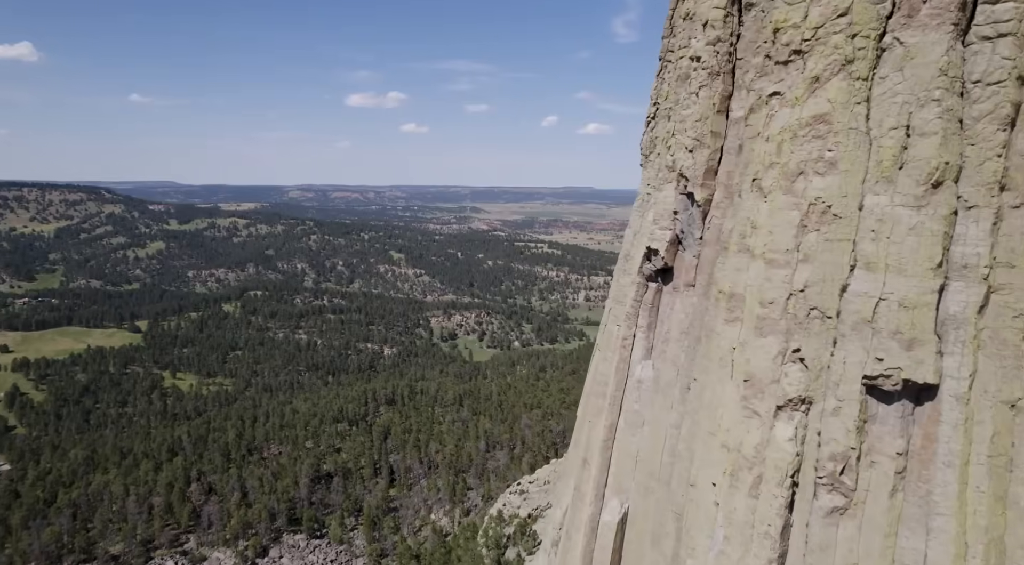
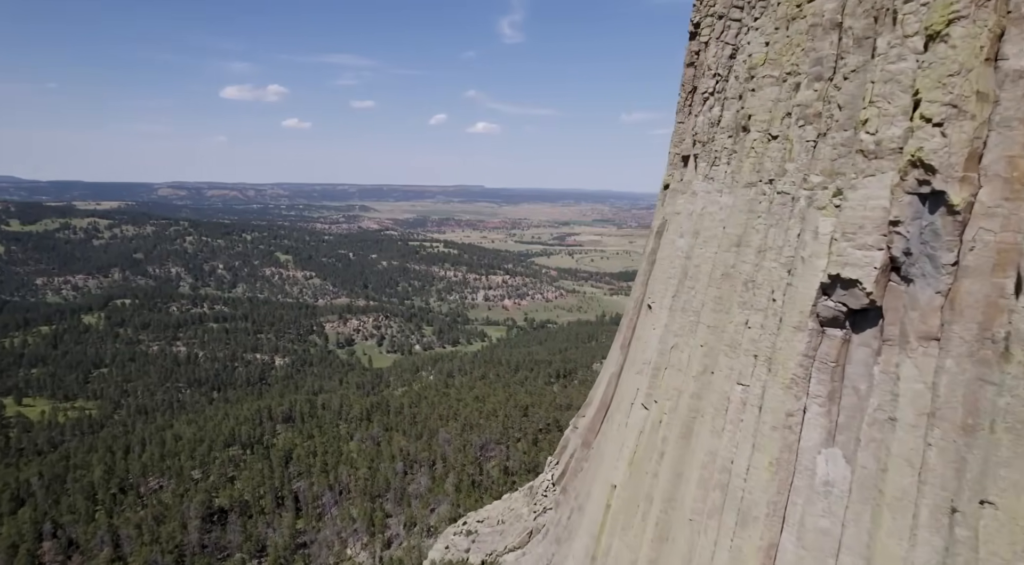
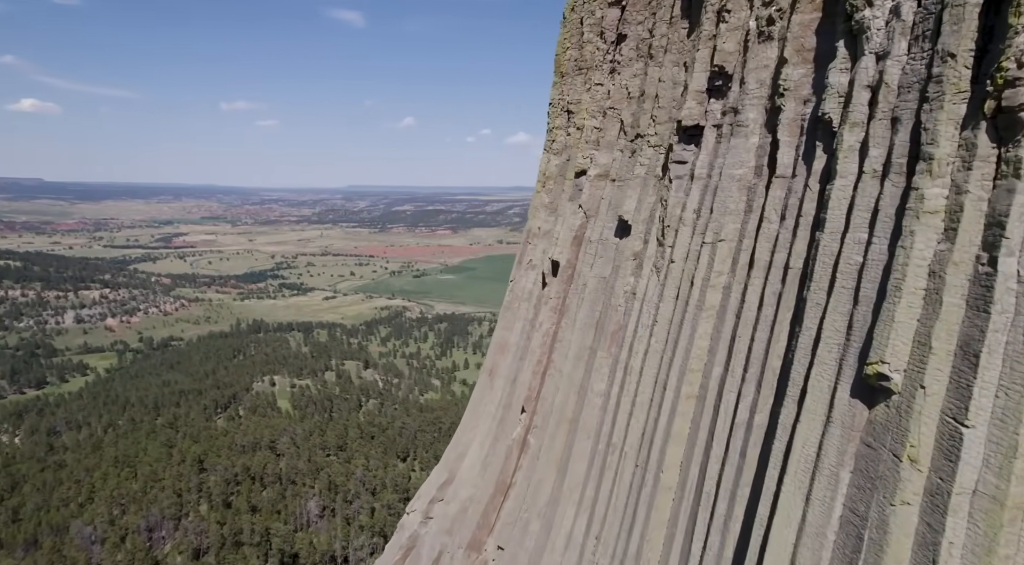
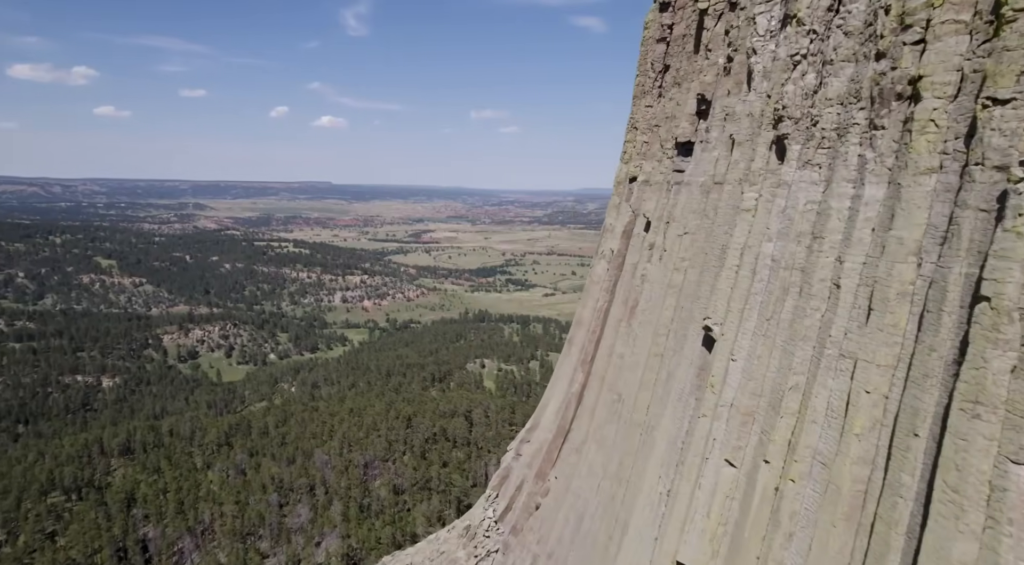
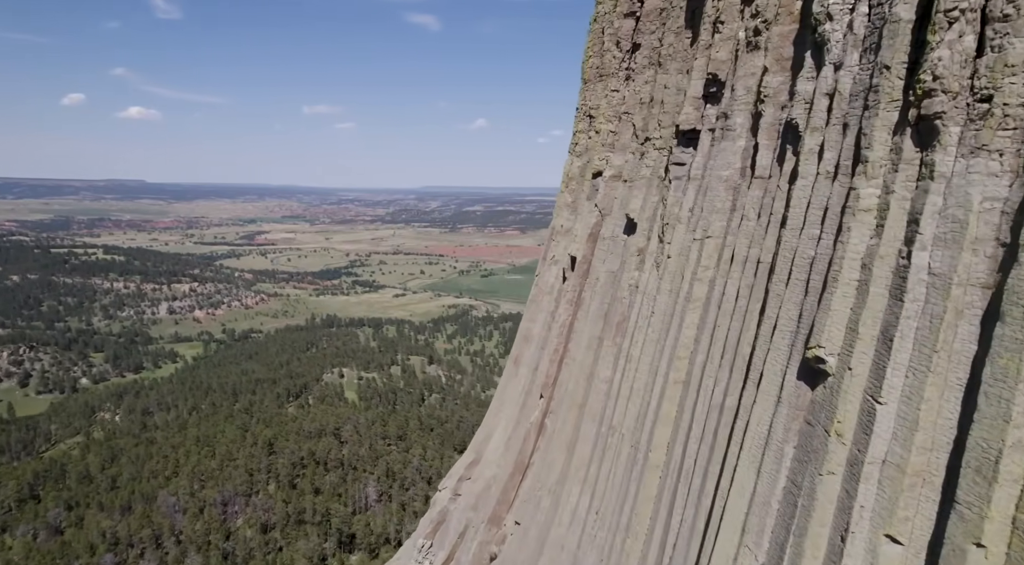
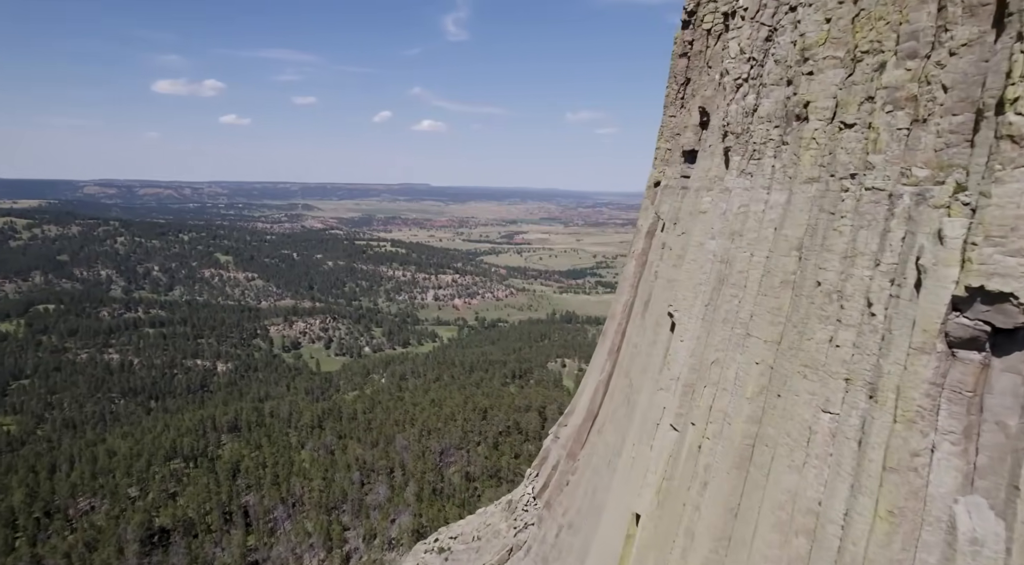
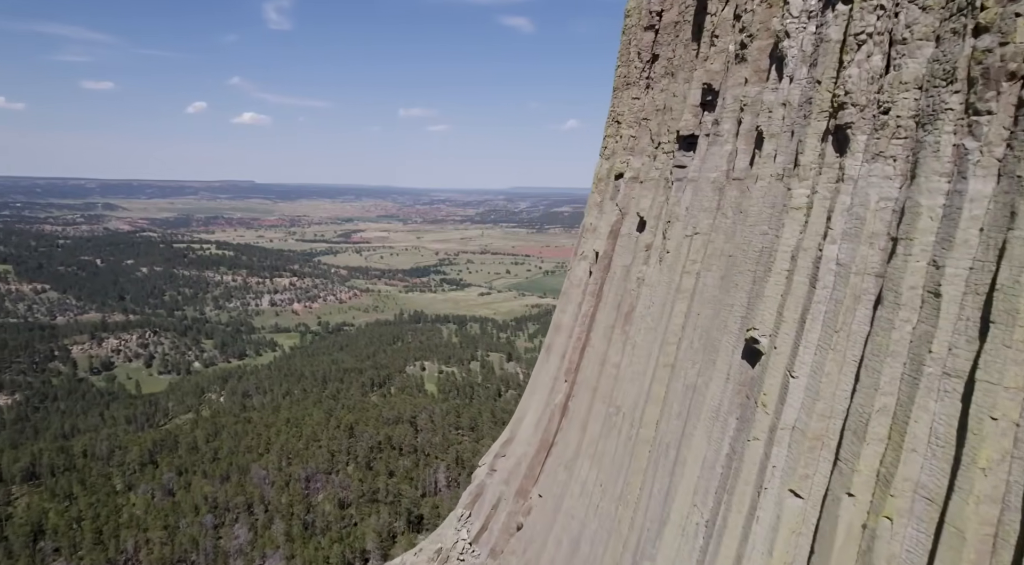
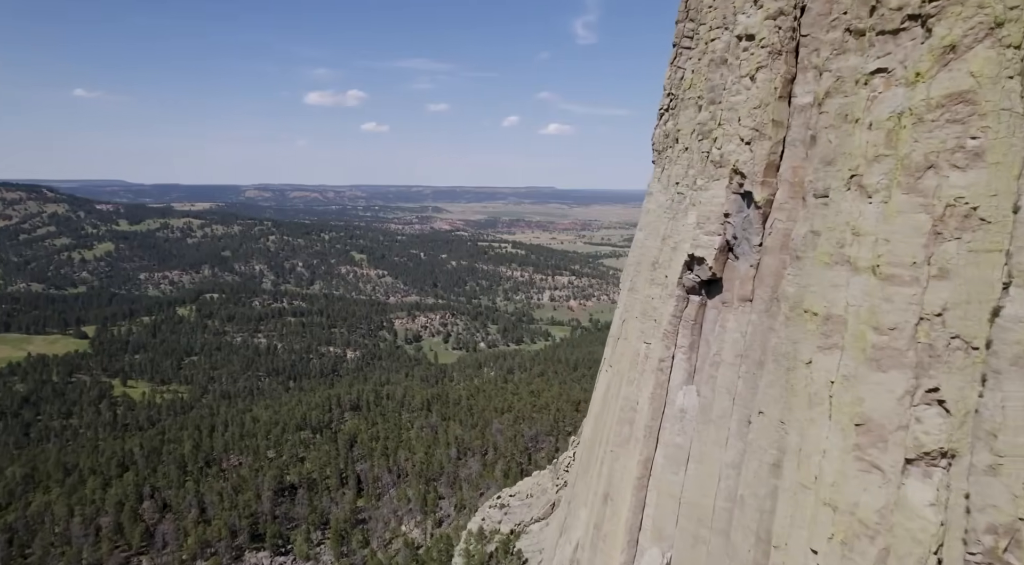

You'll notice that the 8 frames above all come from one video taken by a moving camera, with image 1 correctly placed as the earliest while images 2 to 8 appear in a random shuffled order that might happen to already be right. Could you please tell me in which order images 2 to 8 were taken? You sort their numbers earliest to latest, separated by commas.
8, 2, 6, 4, 7, 5, 3
